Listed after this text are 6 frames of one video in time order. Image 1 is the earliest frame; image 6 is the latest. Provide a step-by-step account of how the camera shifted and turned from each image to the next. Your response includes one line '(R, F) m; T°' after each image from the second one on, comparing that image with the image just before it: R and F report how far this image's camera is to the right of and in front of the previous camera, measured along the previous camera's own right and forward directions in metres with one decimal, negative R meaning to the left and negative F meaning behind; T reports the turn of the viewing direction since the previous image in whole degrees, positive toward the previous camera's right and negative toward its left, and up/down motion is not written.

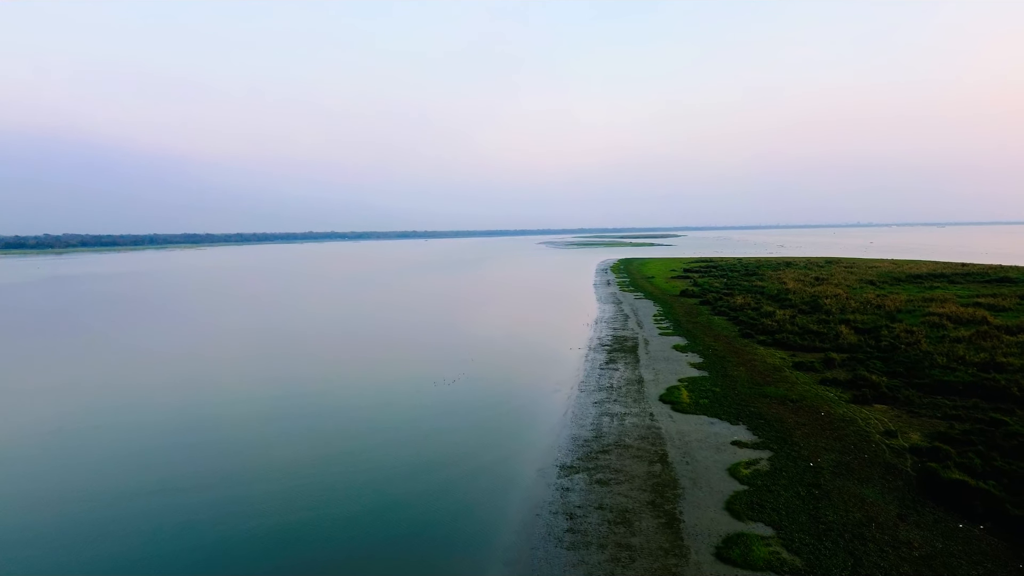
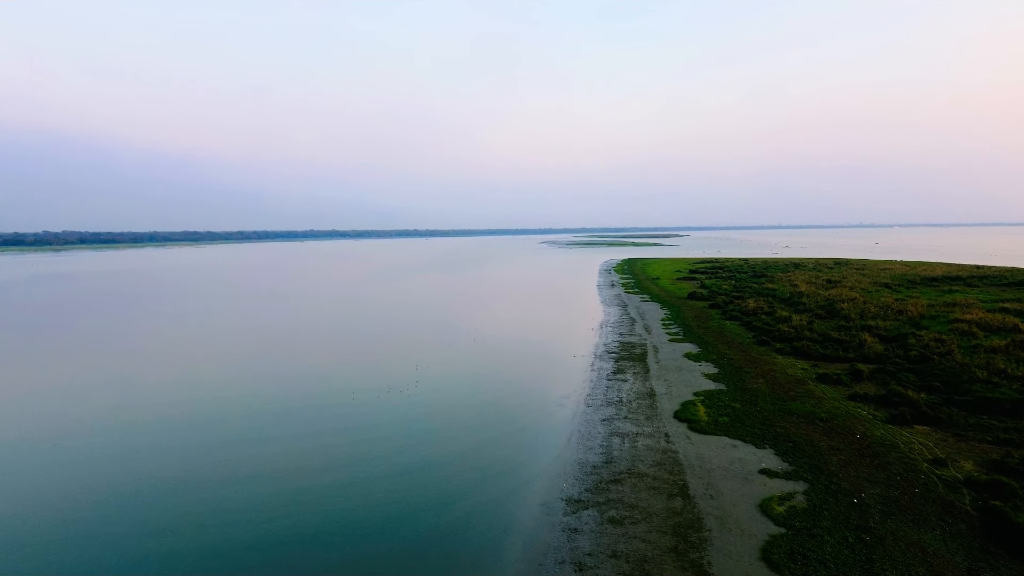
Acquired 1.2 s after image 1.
(0.0, +1.2) m; 0°
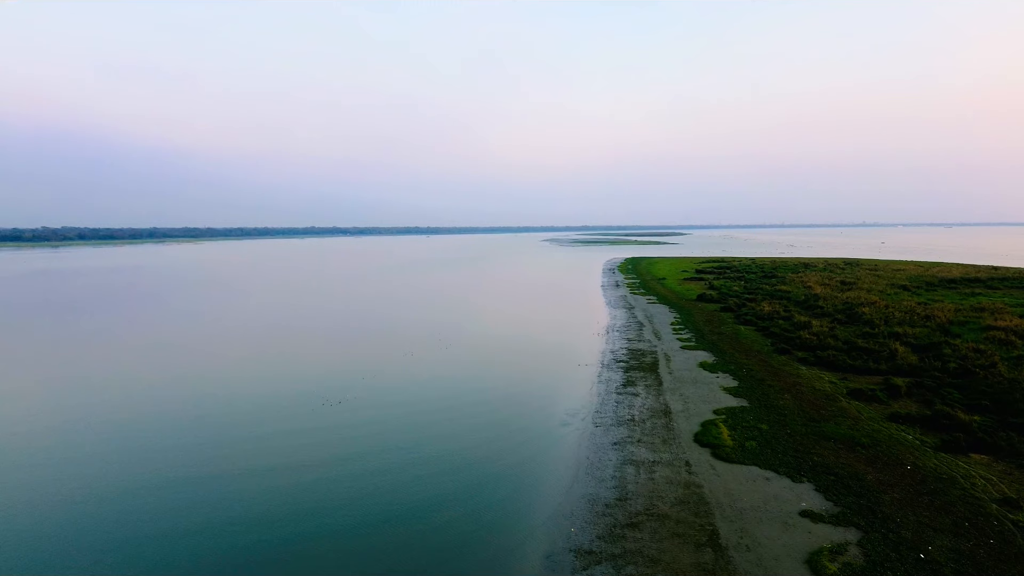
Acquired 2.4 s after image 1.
(0.0, +1.3) m; 0°
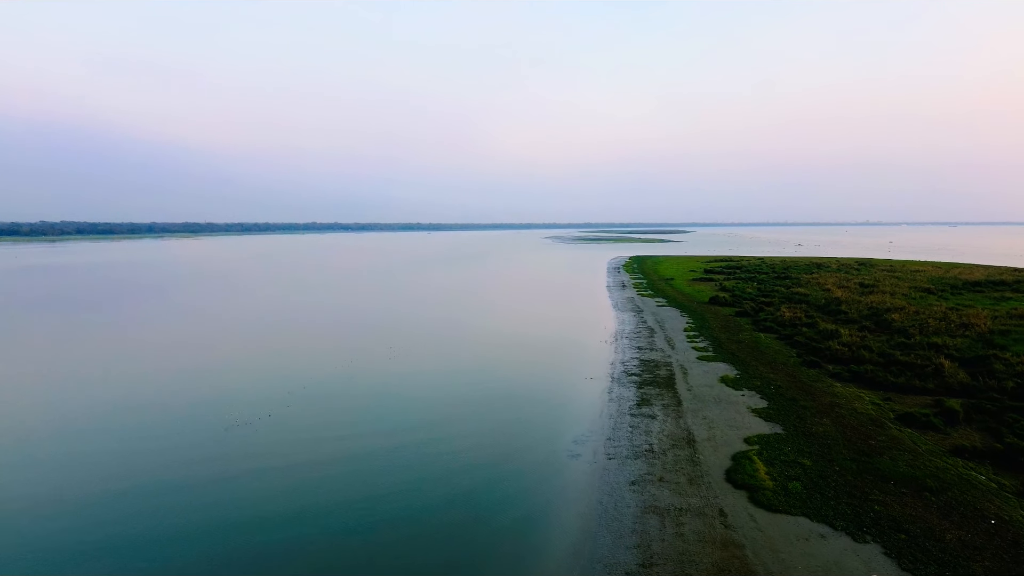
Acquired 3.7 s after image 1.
(0.0, +1.6) m; 0°
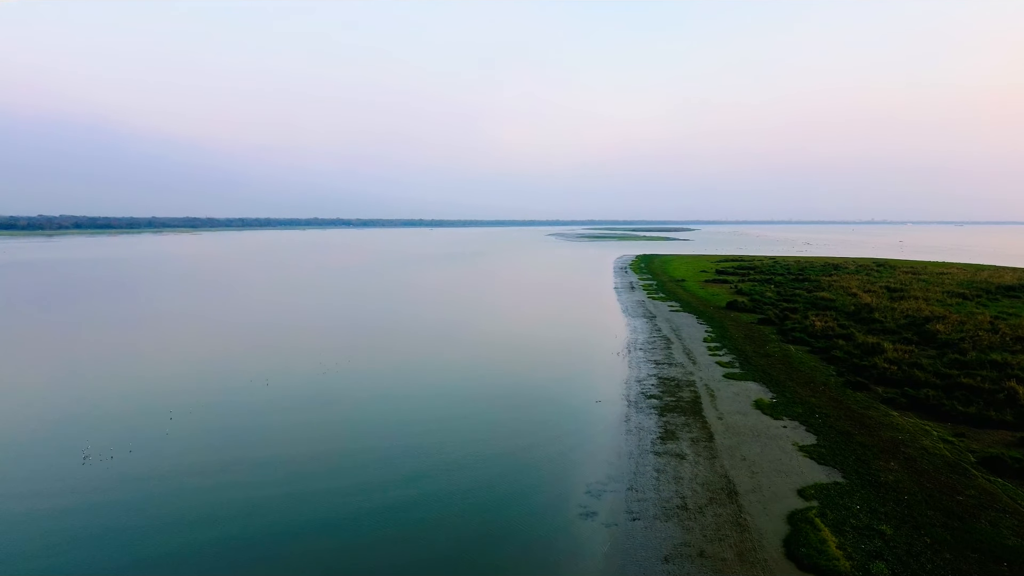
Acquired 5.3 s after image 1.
(0.0, +1.9) m; 0°
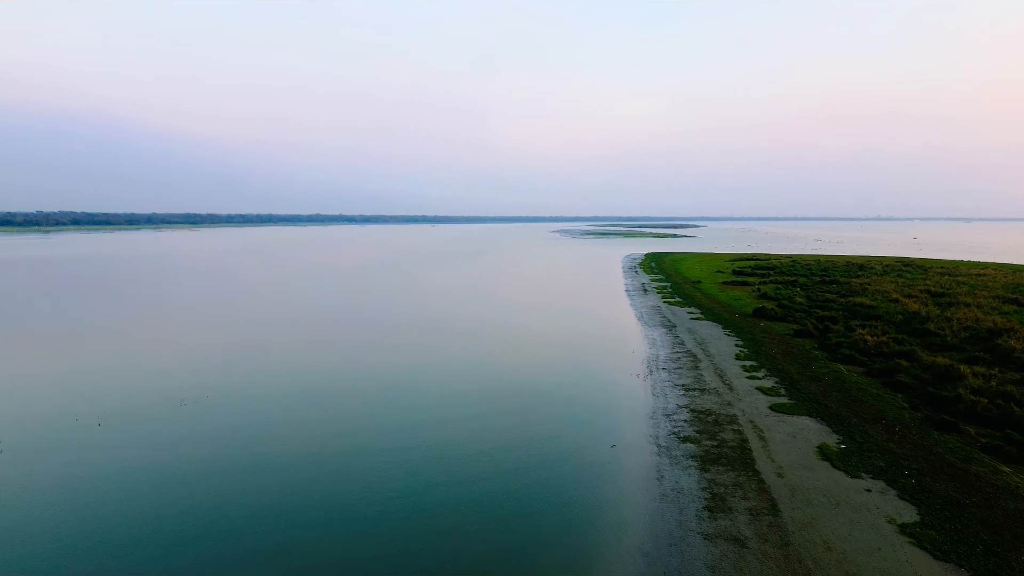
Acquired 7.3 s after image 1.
(+0.1, +2.6) m; 0°
